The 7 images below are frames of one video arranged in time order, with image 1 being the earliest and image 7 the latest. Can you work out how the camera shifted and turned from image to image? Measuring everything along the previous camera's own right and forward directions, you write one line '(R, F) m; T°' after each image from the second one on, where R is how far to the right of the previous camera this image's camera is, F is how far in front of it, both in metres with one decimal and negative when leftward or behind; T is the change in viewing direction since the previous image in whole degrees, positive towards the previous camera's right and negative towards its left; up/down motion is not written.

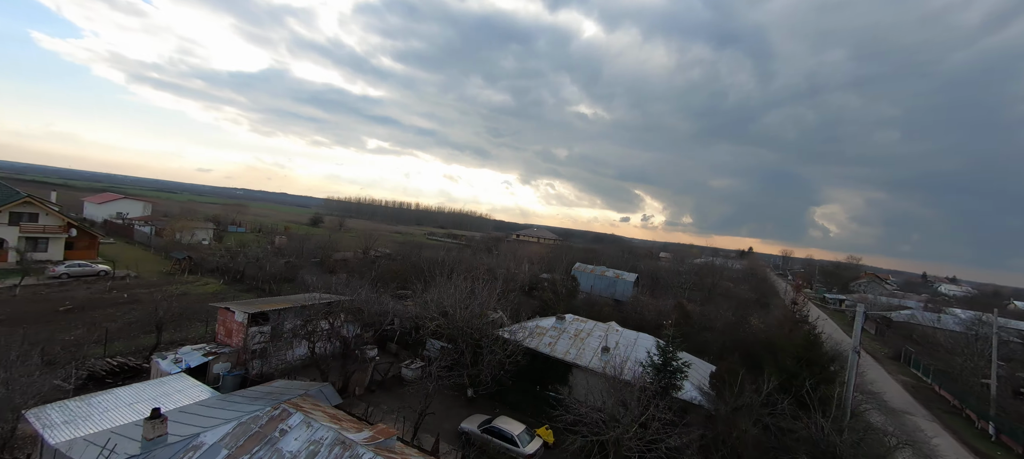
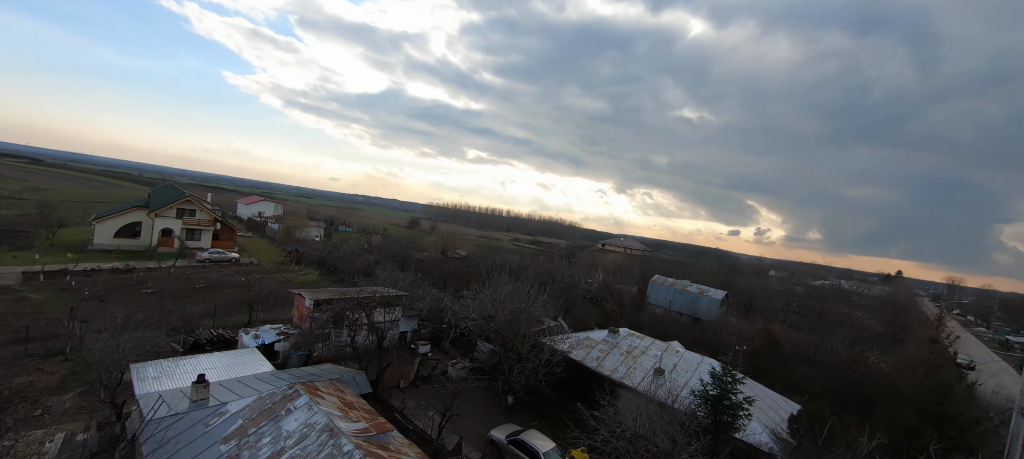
(+1.6, +0.8) m; -14°
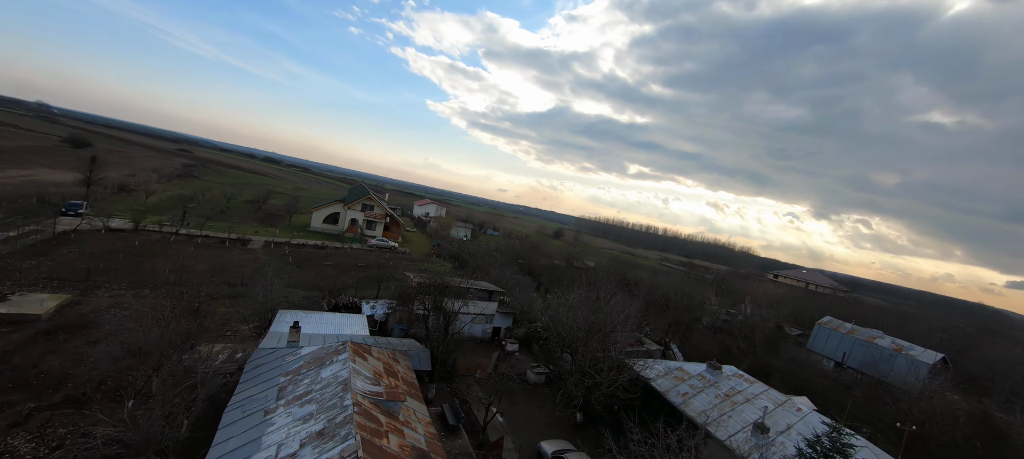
(+2.4, +0.9) m; -23°
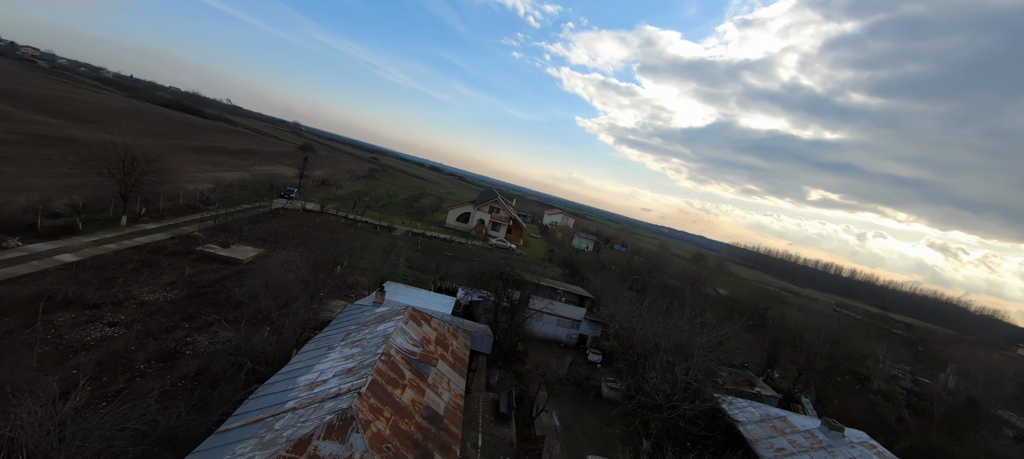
(+1.9, +0.5) m; -21°
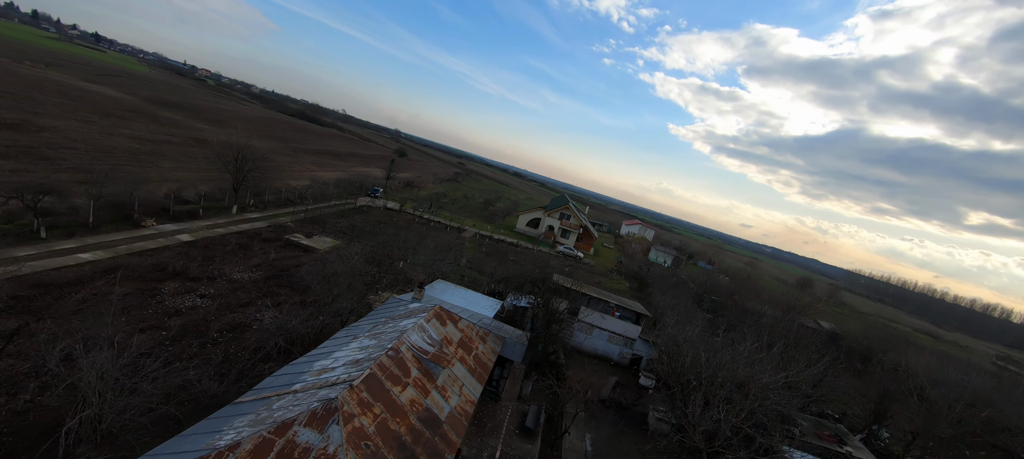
(+1.2, +0.6) m; -12°
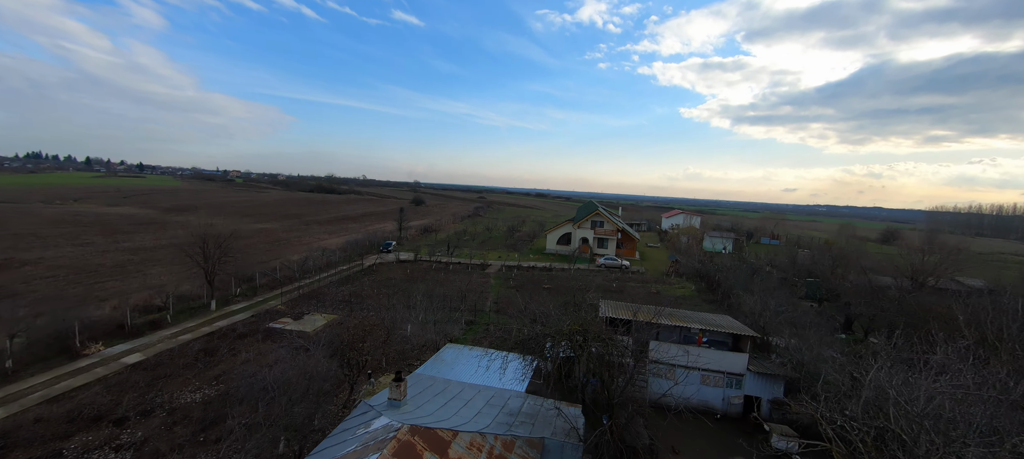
(+0.6, +4.4) m; -5°
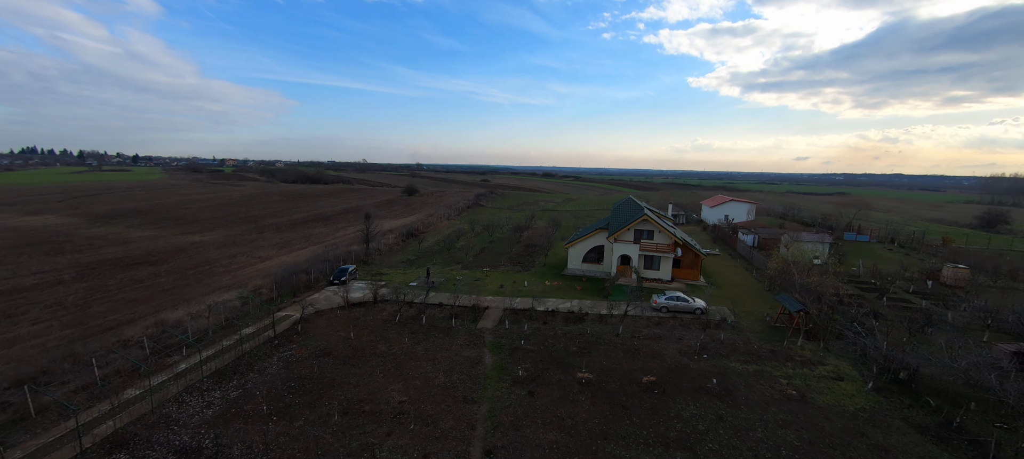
(+0.1, +11.3) m; -1°
